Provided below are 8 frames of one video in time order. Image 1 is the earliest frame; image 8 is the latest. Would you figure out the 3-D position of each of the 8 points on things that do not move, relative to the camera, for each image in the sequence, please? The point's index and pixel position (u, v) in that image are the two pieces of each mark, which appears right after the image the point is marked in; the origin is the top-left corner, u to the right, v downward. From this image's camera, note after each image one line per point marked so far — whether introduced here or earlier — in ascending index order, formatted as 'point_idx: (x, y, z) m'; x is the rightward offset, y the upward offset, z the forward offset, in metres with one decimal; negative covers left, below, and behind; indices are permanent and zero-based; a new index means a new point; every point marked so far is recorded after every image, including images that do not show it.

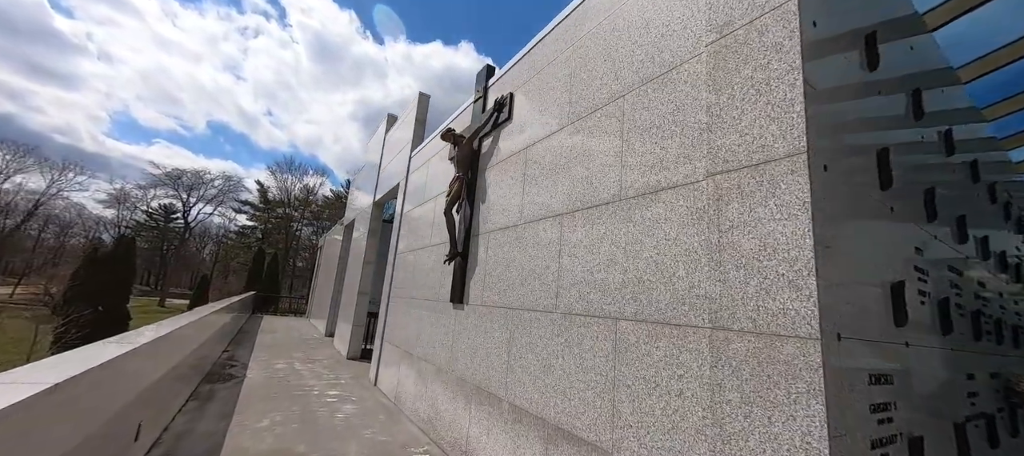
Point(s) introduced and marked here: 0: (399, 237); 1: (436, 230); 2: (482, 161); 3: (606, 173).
0: (-2.3, -0.2, +8.2) m
1: (-1.2, 0.0, +6.3) m
2: (-0.4, +0.9, +5.2) m
3: (+0.7, +0.4, +3.1) m
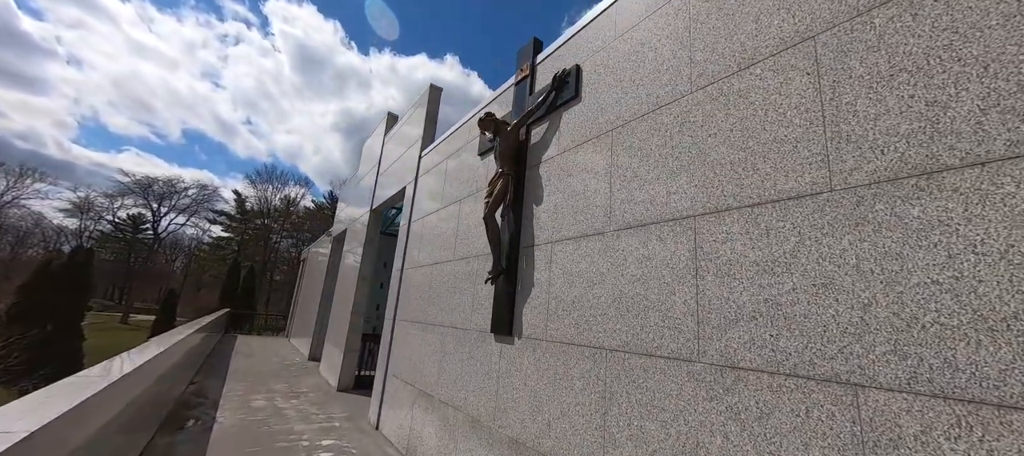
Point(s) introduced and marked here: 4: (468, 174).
0: (-1.8, -0.4, +7.0) m
1: (-0.6, -0.2, +5.1) m
2: (+0.2, +0.8, +4.1) m
3: (+1.4, +0.4, +2.1) m
4: (-0.6, +0.7, +5.5) m
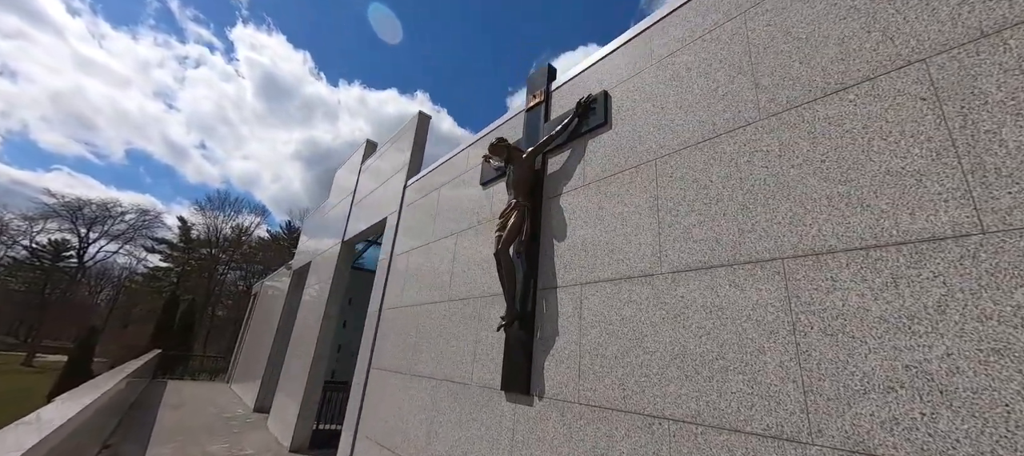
0: (-2.0, -0.9, +6.2) m
1: (-0.6, -0.6, +4.5) m
2: (+0.3, +0.4, +3.7) m
3: (+1.8, +0.2, +1.8) m
4: (-0.6, +0.3, +5.0) m
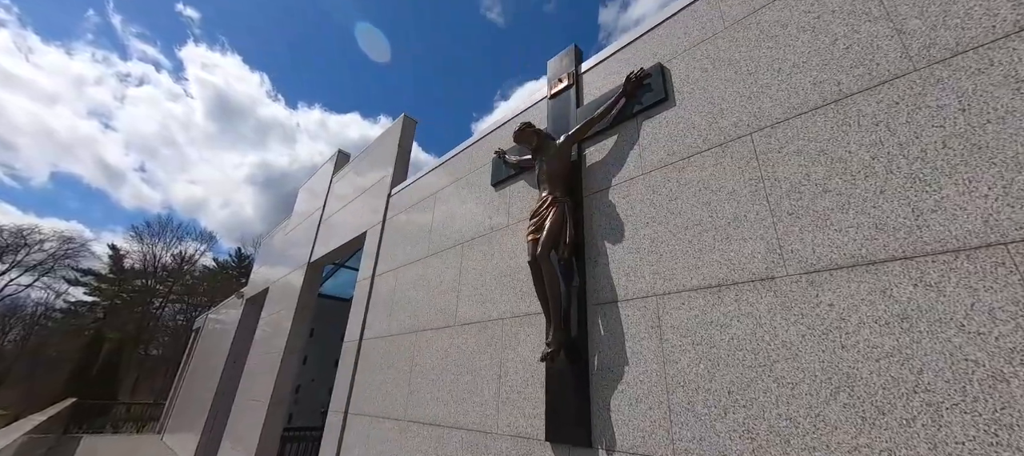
0: (-1.9, -1.1, +5.3) m
1: (-0.4, -0.7, +3.7) m
2: (+0.6, +0.4, +3.1) m
3: (+2.2, +0.3, +1.2) m
4: (-0.5, +0.2, +4.2) m
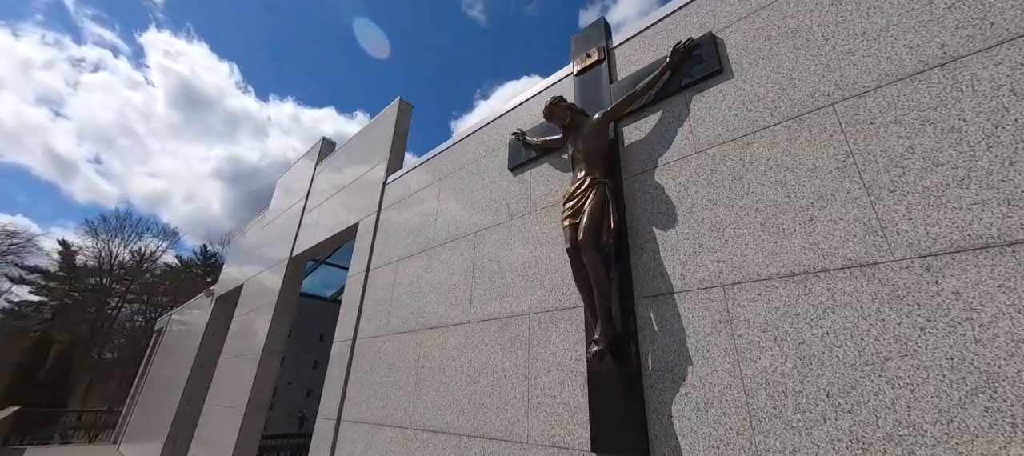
0: (-1.9, -1.0, +4.8) m
1: (-0.2, -0.6, +3.4) m
2: (+0.8, +0.5, +2.8) m
3: (+2.5, +0.4, +1.0) m
4: (-0.3, +0.3, +3.9) m
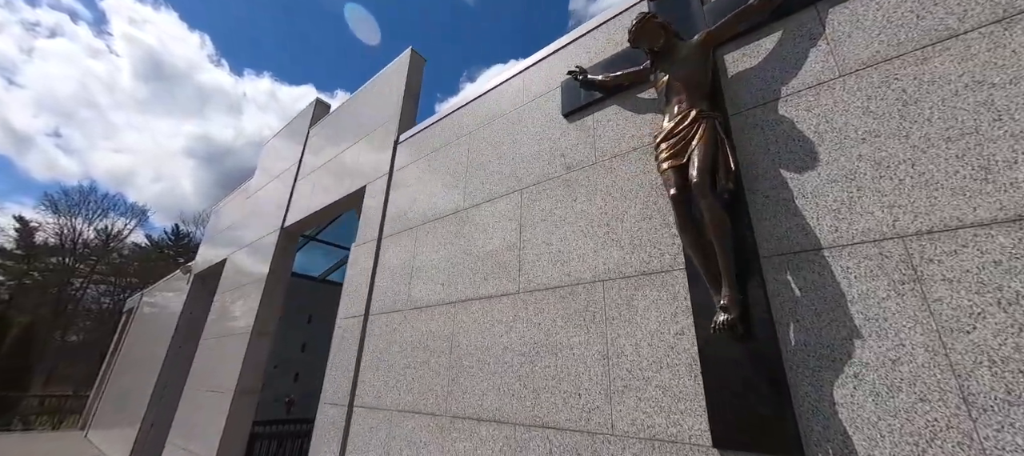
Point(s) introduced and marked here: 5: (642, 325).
0: (-1.5, -0.6, +4.2) m
1: (+0.2, -0.2, +2.8) m
2: (+1.3, +0.8, +2.3) m
3: (+3.0, +0.6, +0.6) m
4: (+0.1, +0.6, +3.3) m
5: (+0.7, -0.5, +2.2) m
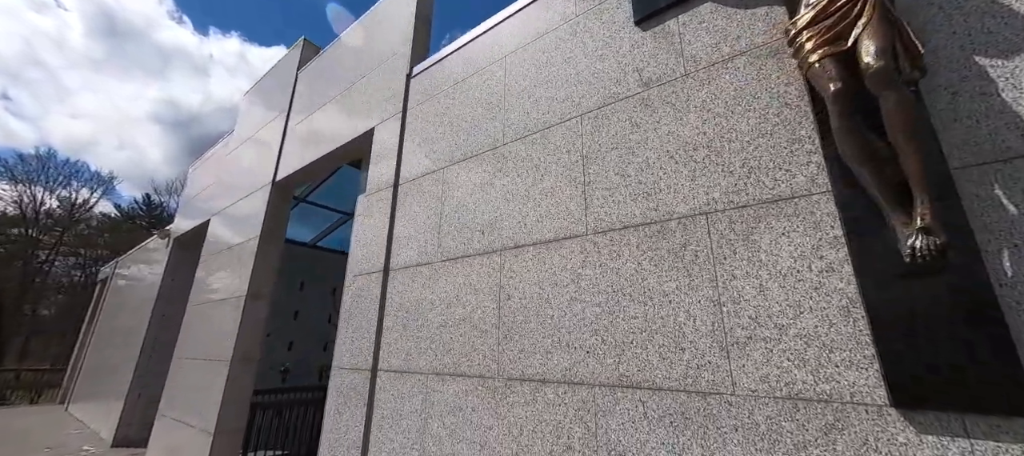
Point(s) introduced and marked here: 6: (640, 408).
0: (-1.2, -0.1, +3.7) m
1: (+0.6, +0.2, +2.4) m
2: (+1.7, +1.2, +1.8) m
3: (+3.5, +0.9, +0.2) m
4: (+0.5, +1.1, +2.8) m
5: (+1.1, -0.2, +1.8) m
6: (+0.6, -0.9, +1.9) m
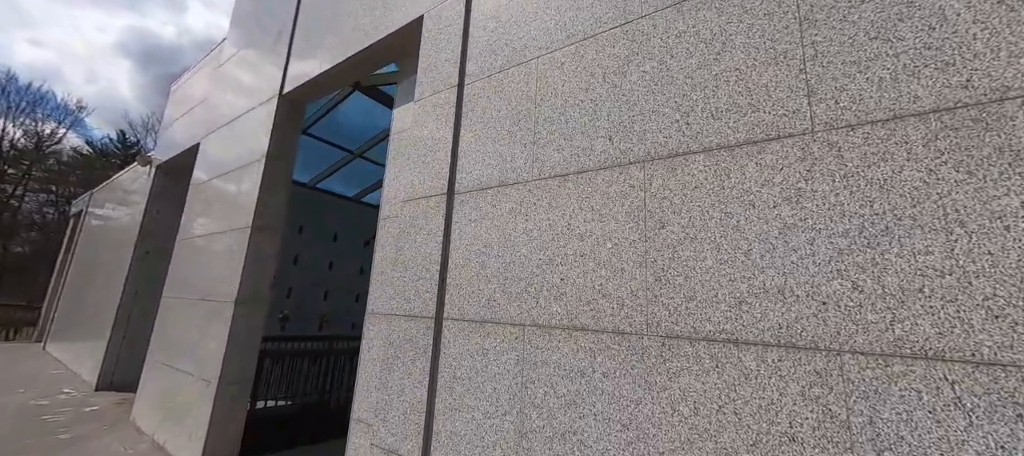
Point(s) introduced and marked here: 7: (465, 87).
0: (-0.4, +0.5, +2.9) m
1: (+1.4, +0.6, +1.5) m
2: (+2.5, +1.5, +0.9) m
3: (+4.4, +0.9, -0.6) m
4: (+1.3, +1.5, +1.9) m
5: (+1.9, +0.2, +1.0) m
6: (+1.4, -0.5, +1.2) m
7: (-0.3, +1.1, +3.0) m
